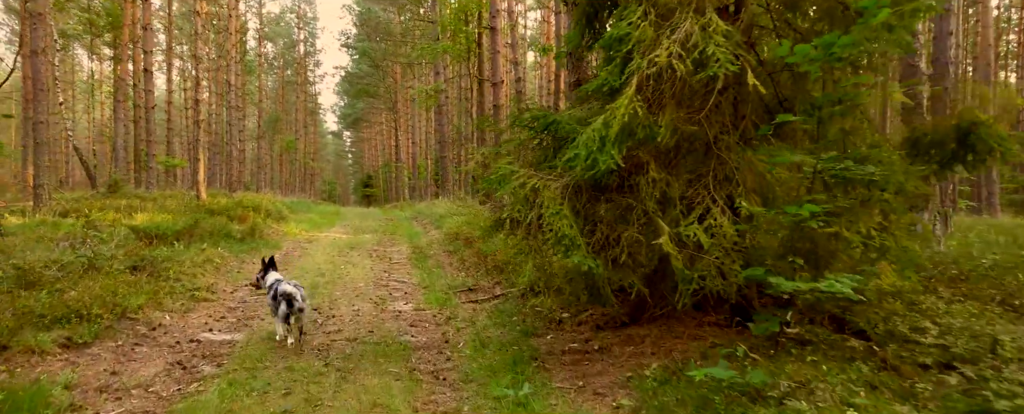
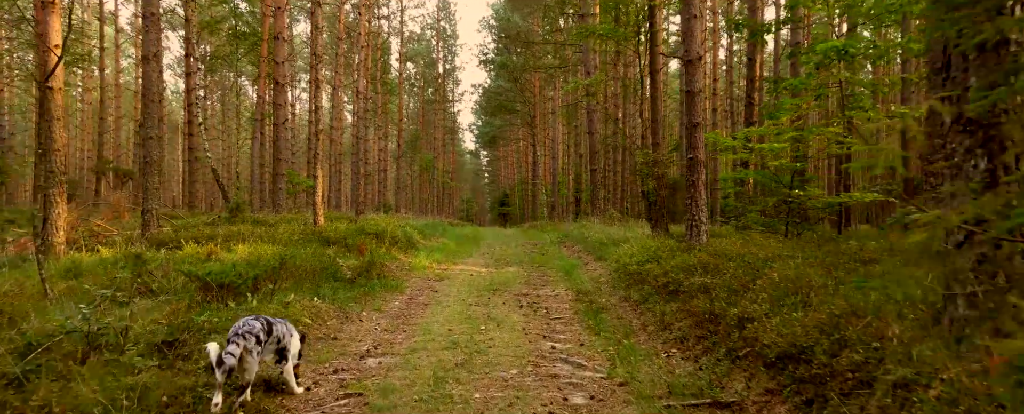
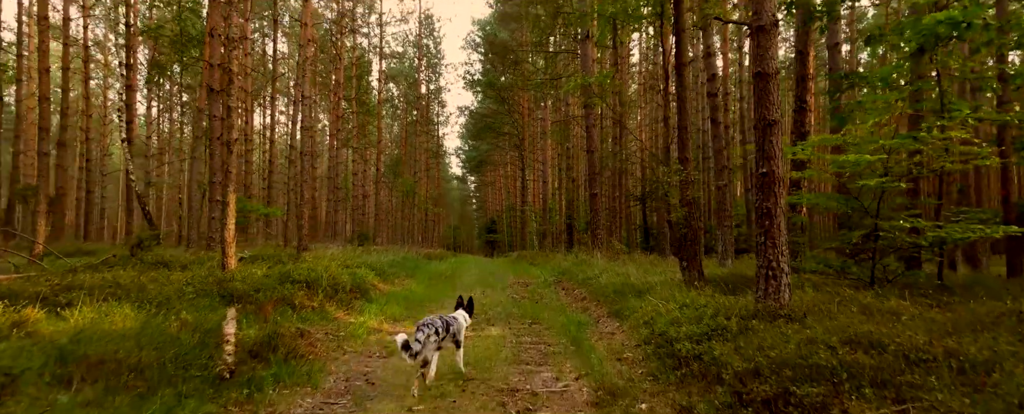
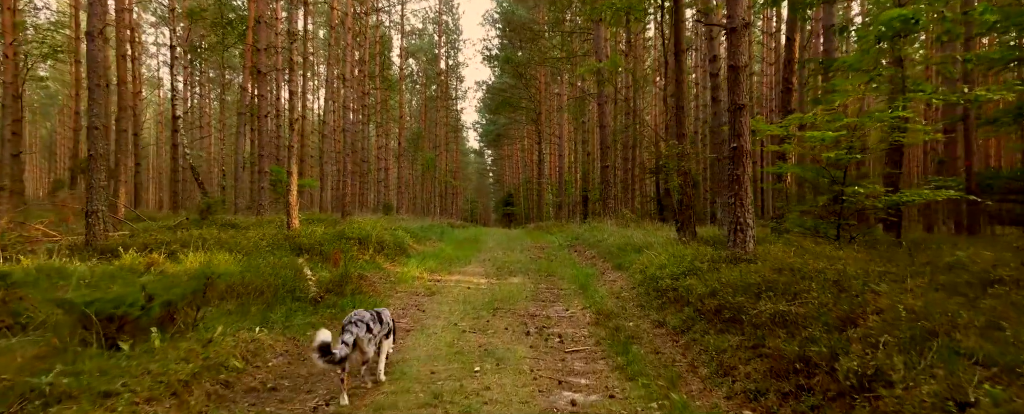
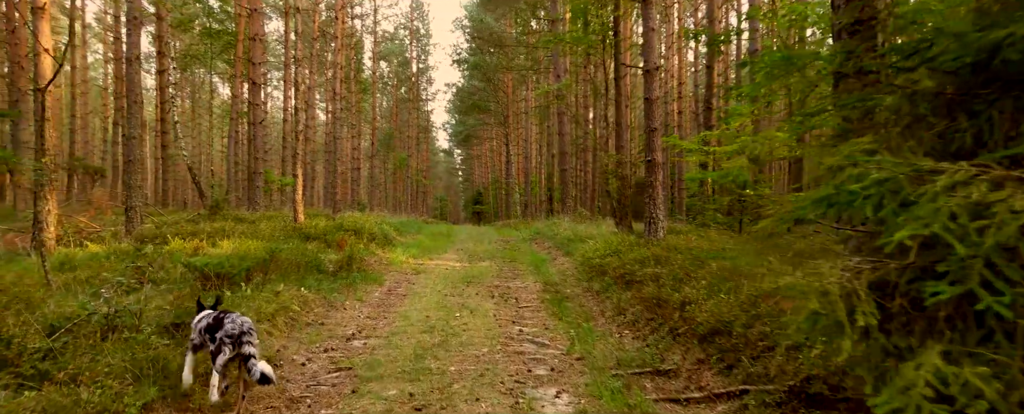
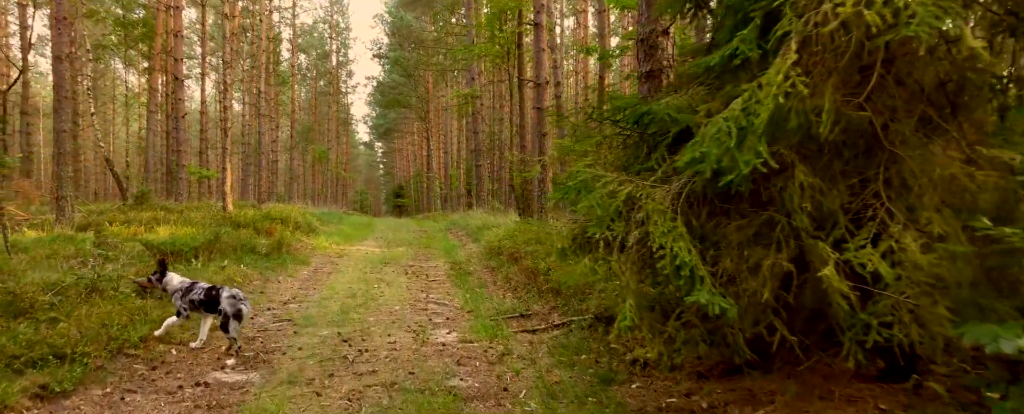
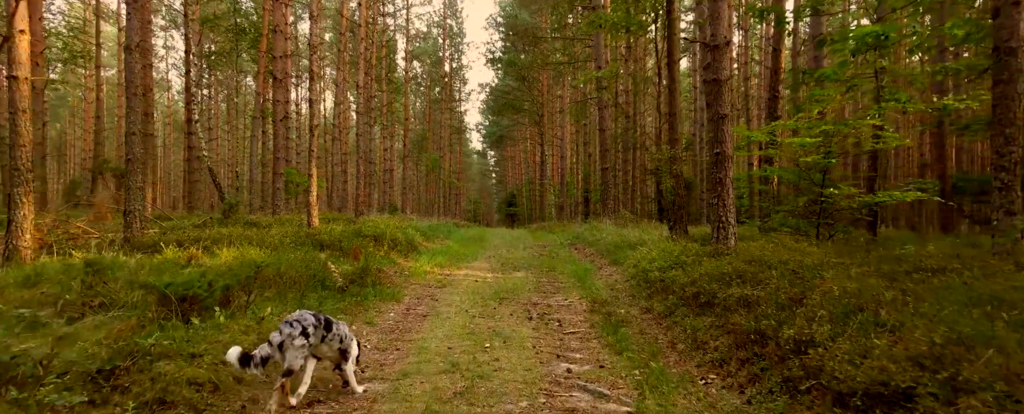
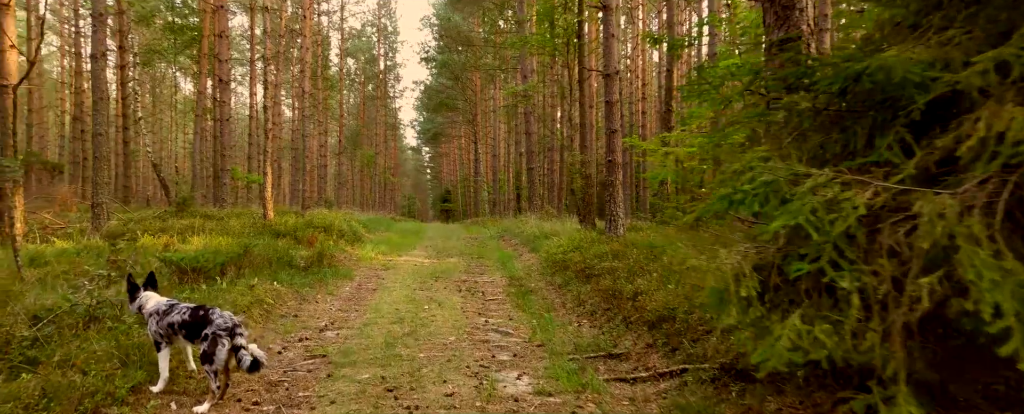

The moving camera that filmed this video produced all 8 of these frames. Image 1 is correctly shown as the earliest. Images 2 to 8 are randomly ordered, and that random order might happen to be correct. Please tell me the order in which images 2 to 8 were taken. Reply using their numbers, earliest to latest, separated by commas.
6, 8, 5, 2, 7, 4, 3
